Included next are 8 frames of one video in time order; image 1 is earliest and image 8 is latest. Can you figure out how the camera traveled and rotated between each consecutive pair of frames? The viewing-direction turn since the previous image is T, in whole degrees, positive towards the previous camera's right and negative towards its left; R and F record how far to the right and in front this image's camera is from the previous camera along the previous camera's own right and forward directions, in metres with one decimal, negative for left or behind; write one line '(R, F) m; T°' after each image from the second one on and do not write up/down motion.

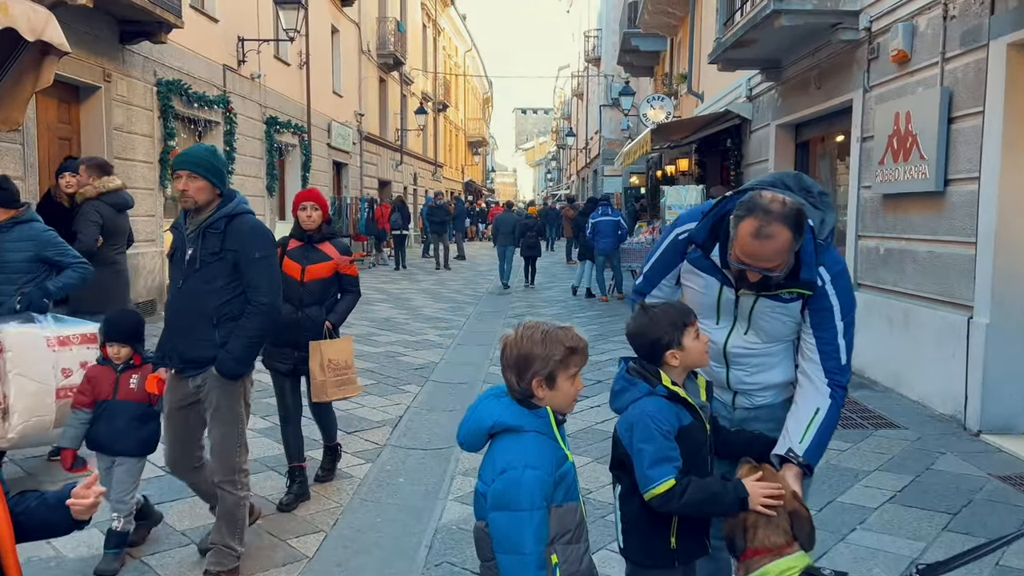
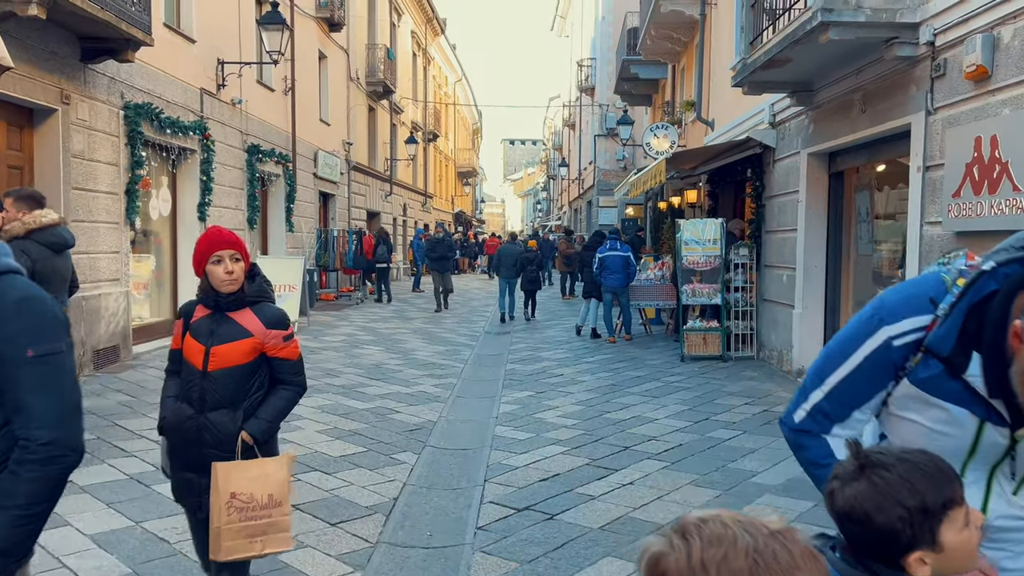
(-0.2, +0.9) m; +1°
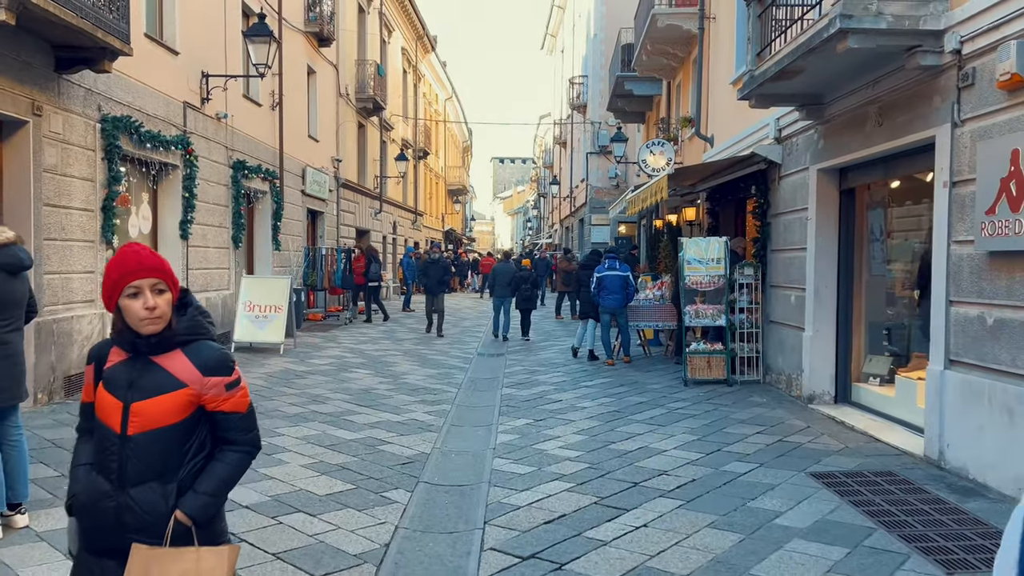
(-0.1, +0.4) m; +1°
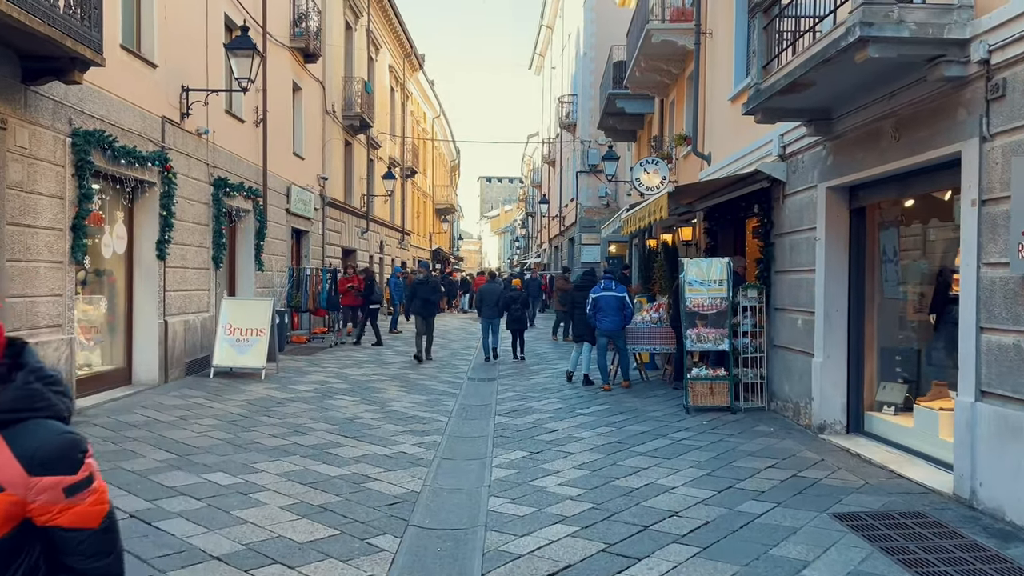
(-0.1, +0.4) m; +1°
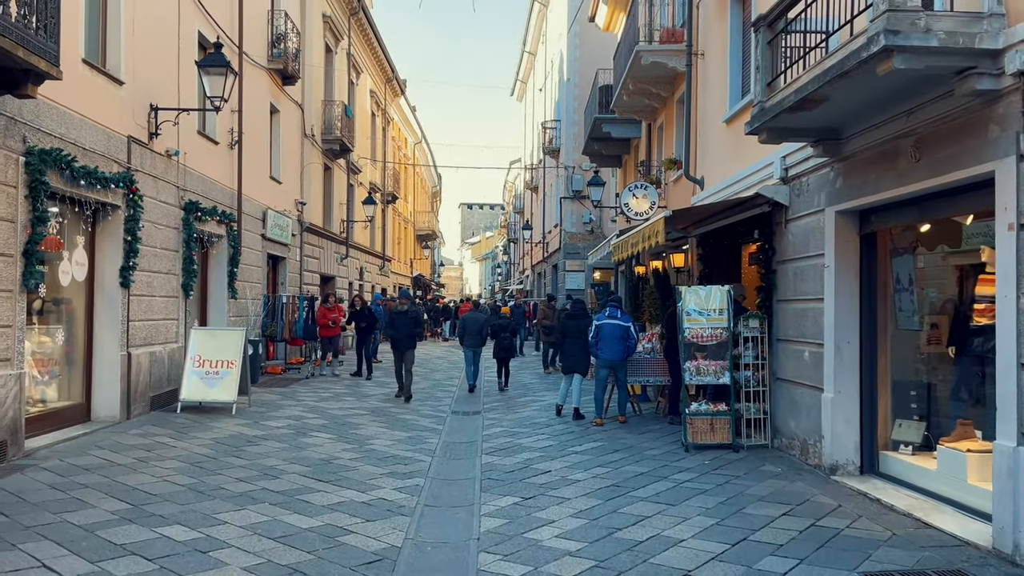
(-0.1, +0.5) m; +1°
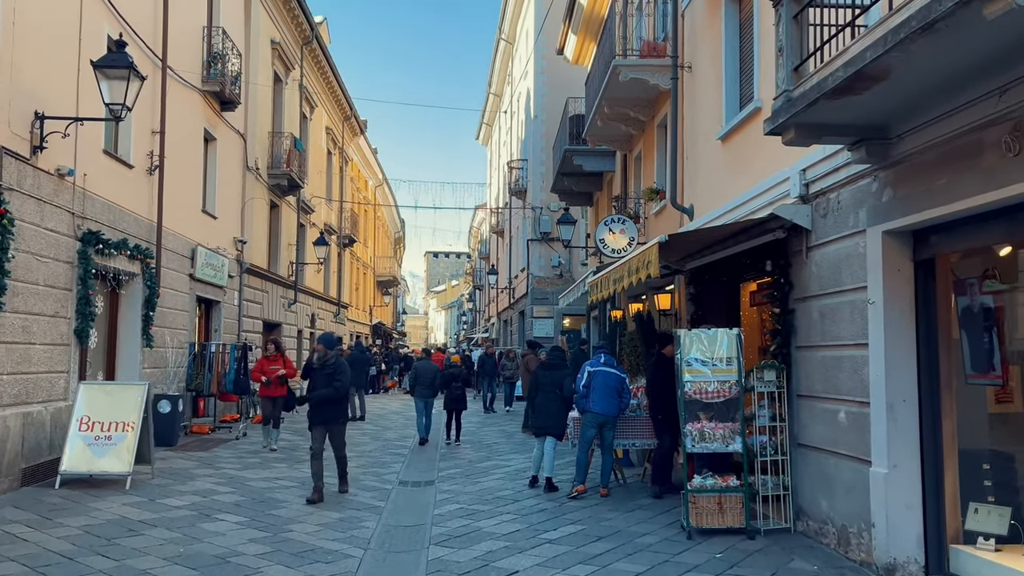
(+0.1, +1.7) m; +2°
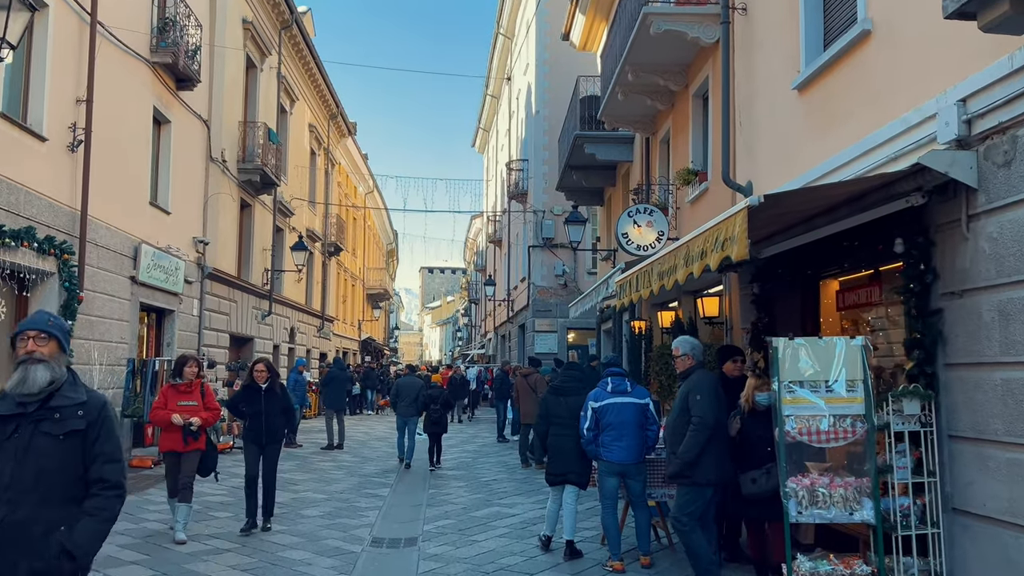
(-0.1, +2.2) m; 0°
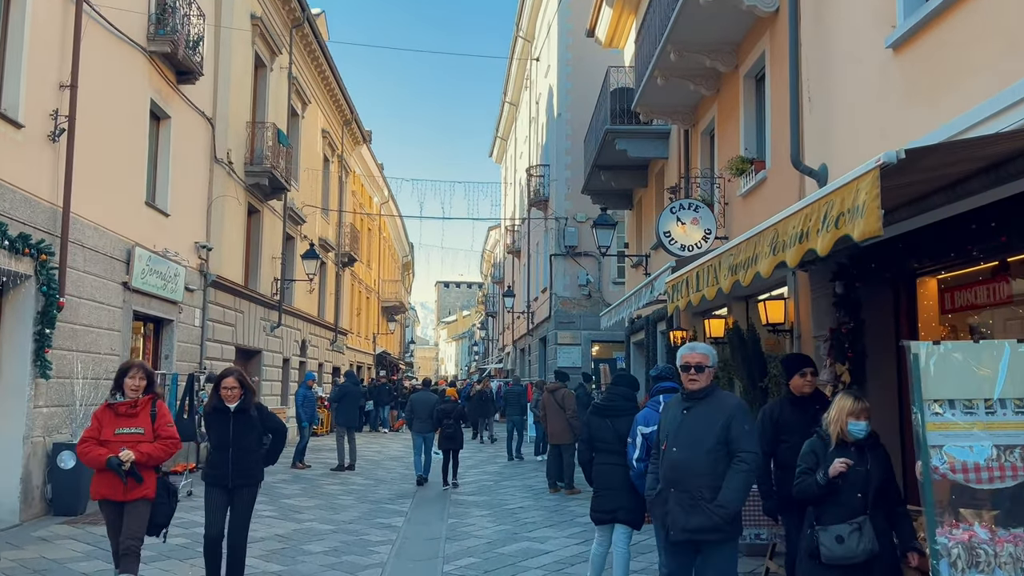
(-0.2, +1.1) m; -1°
